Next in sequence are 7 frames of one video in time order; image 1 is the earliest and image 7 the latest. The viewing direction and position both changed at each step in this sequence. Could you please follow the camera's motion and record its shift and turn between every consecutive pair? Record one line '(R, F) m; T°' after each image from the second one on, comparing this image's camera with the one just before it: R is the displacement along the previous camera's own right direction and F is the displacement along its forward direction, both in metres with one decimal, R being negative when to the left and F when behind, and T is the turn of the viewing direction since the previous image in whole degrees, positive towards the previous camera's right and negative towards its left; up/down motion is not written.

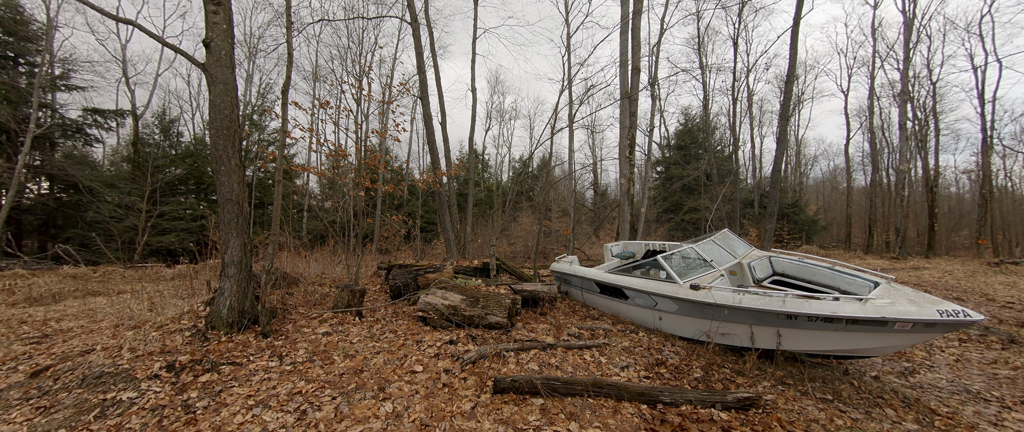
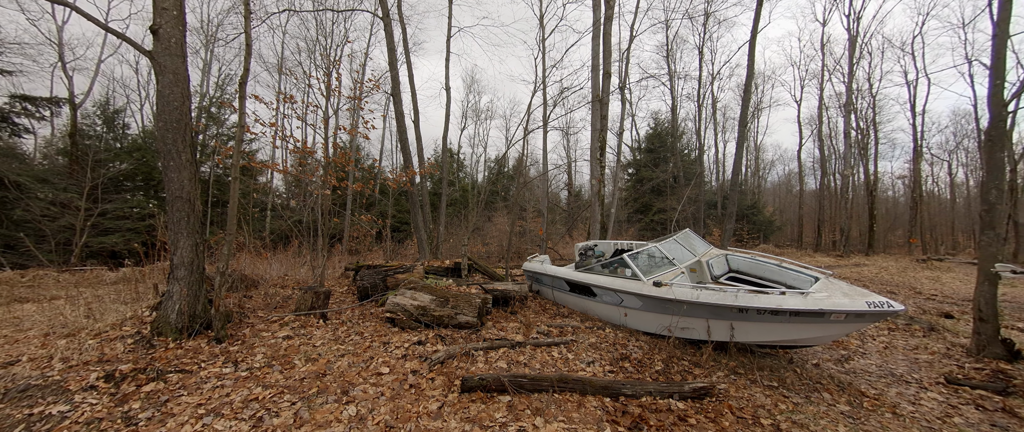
(+0.1, 0.0) m; +4°
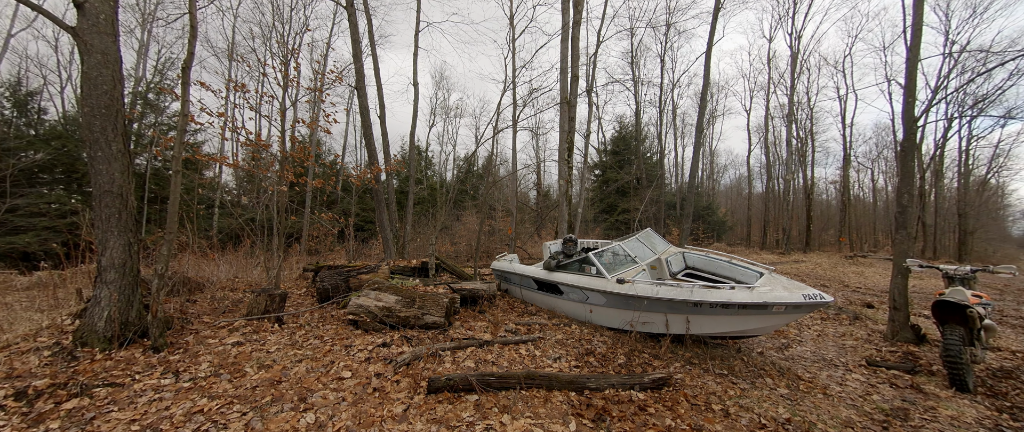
(0.0, 0.0) m; +5°
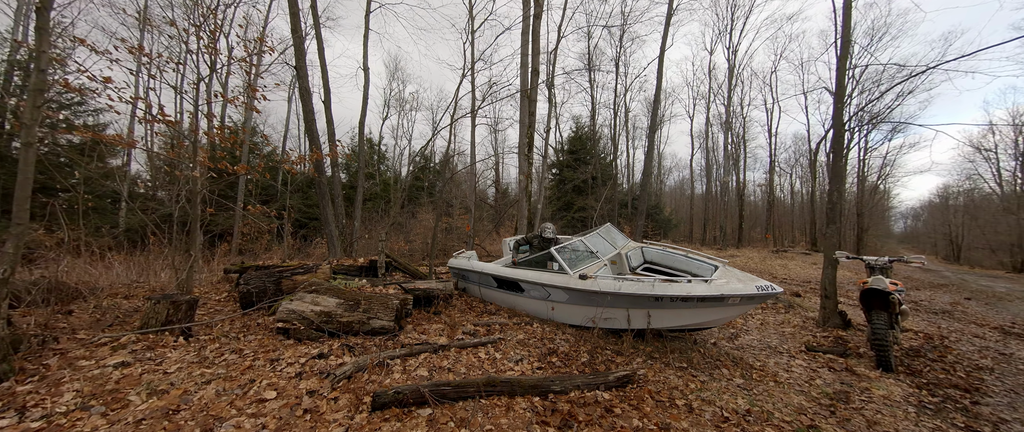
(0.0, +0.3) m; +8°
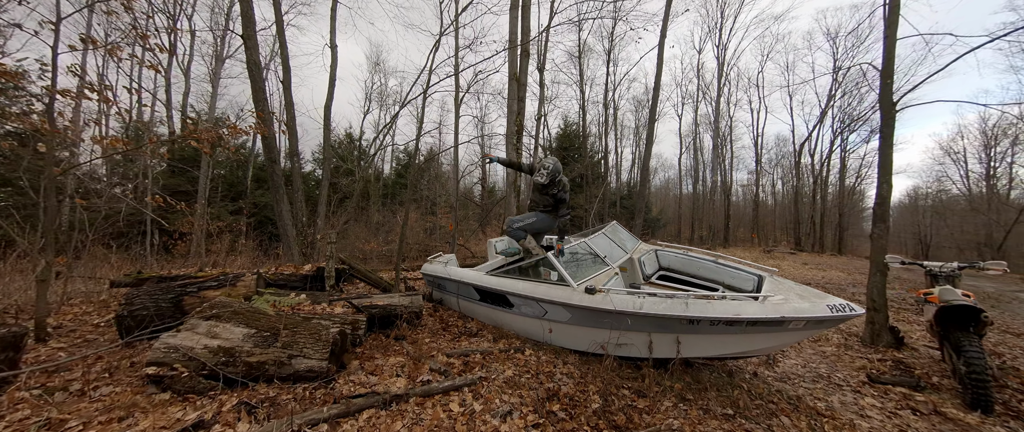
(0.0, +1.1) m; +2°
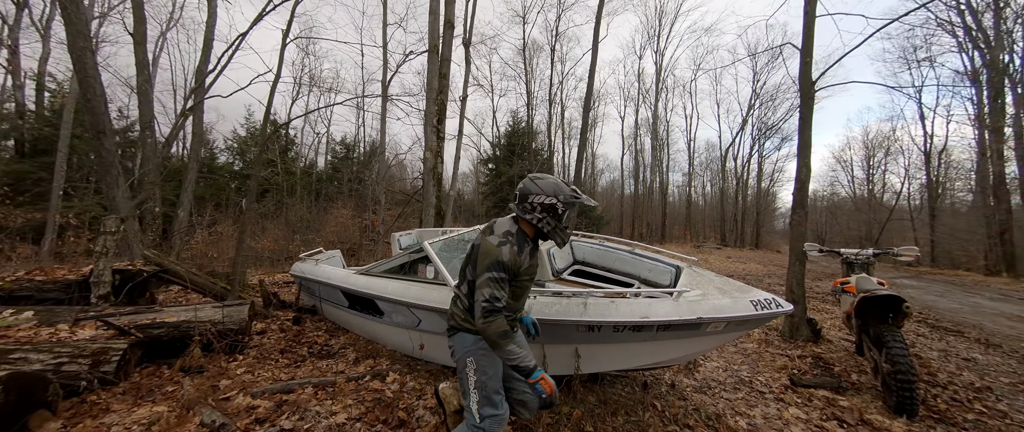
(+0.8, +0.8) m; +8°
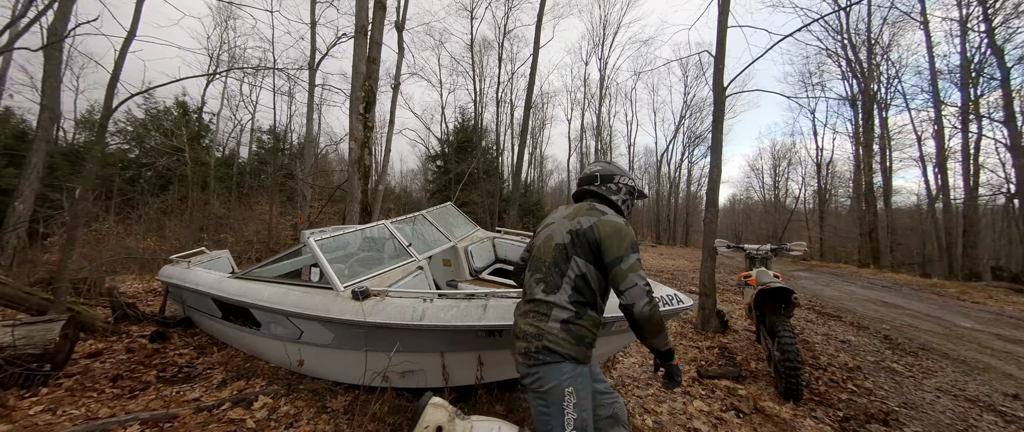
(+0.4, +0.2) m; +9°
